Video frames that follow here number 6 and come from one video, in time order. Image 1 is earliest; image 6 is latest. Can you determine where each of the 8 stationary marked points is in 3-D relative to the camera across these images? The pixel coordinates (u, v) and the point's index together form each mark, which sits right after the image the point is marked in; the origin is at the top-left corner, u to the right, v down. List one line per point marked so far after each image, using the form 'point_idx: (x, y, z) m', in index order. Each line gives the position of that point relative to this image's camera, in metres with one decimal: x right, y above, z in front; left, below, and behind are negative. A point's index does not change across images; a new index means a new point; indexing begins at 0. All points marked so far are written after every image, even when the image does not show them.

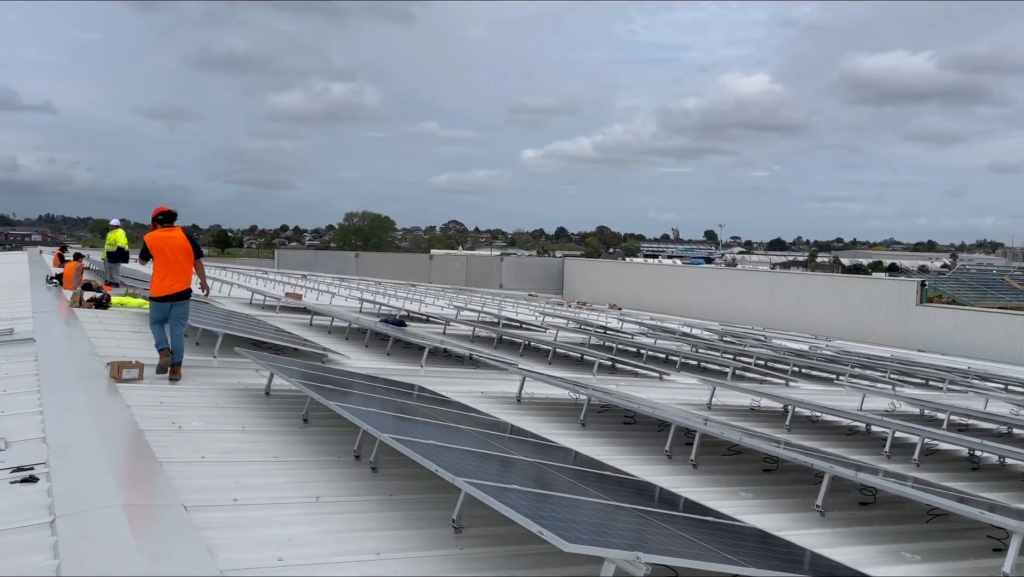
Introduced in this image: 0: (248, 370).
0: (-3.8, -1.2, +12.4) m
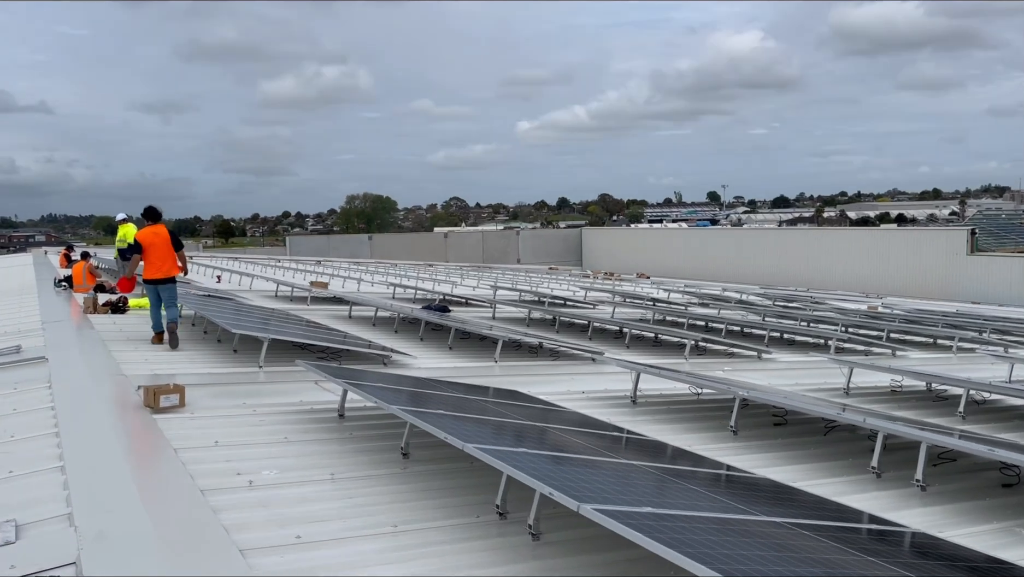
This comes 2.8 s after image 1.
0: (-2.5, -1.1, +10.4) m
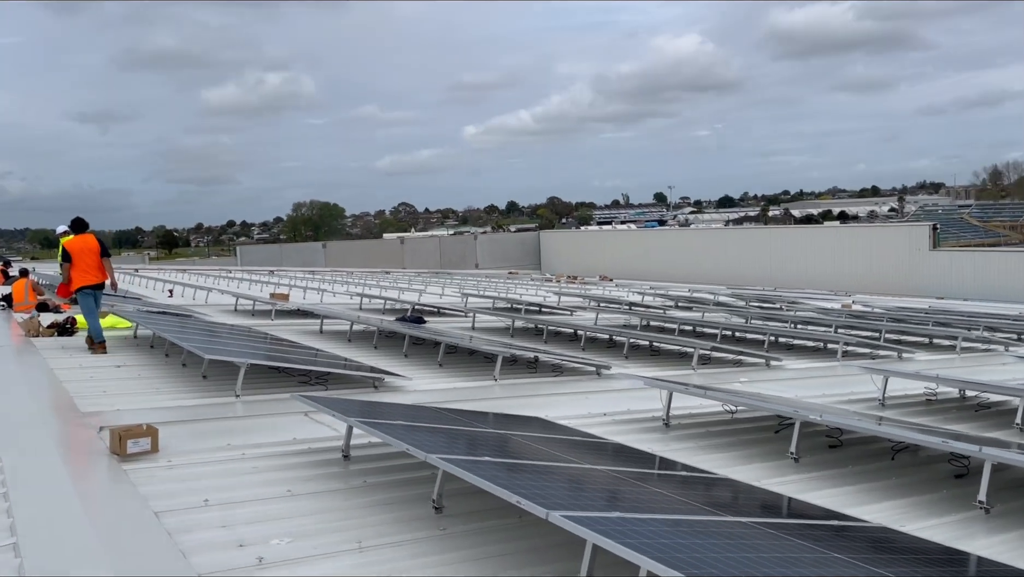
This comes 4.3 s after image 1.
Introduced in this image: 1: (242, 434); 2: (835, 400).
0: (-2.4, -1.3, +9.1) m
1: (-2.5, -1.4, +7.9) m
2: (+4.1, -1.4, +10.7) m
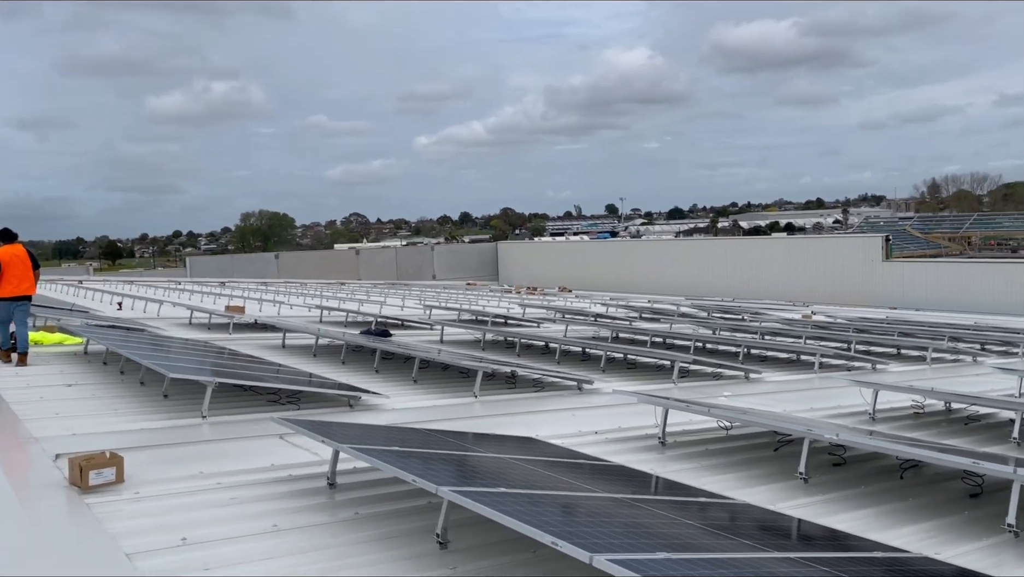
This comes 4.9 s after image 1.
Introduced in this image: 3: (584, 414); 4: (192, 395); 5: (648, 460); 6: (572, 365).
0: (-2.5, -1.4, +8.6) m
1: (-2.6, -1.5, +7.3) m
2: (+3.8, -1.6, +10.5) m
3: (+0.9, -1.5, +10.0) m
4: (-3.9, -1.3, +10.4) m
5: (+1.3, -1.6, +8.0) m
6: (+1.0, -1.3, +14.8) m
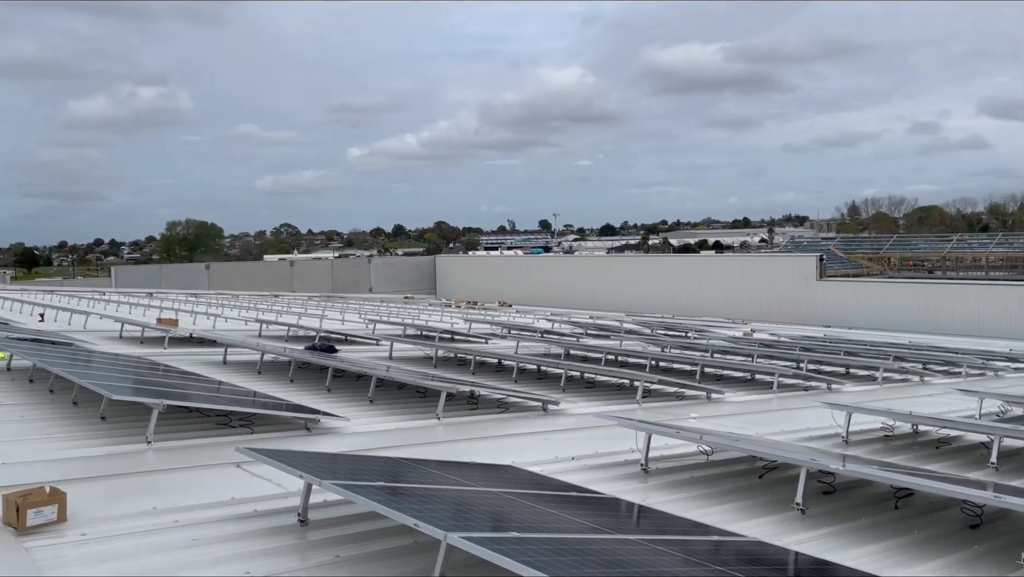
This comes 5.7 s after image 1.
0: (-2.7, -1.6, +7.9) m
1: (-2.7, -1.6, +6.6) m
2: (+3.4, -1.8, +10.3) m
3: (+0.5, -1.7, +9.6) m
4: (-4.3, -1.5, +9.6) m
5: (+1.1, -1.8, +7.6) m
6: (+0.3, -1.6, +14.3) m
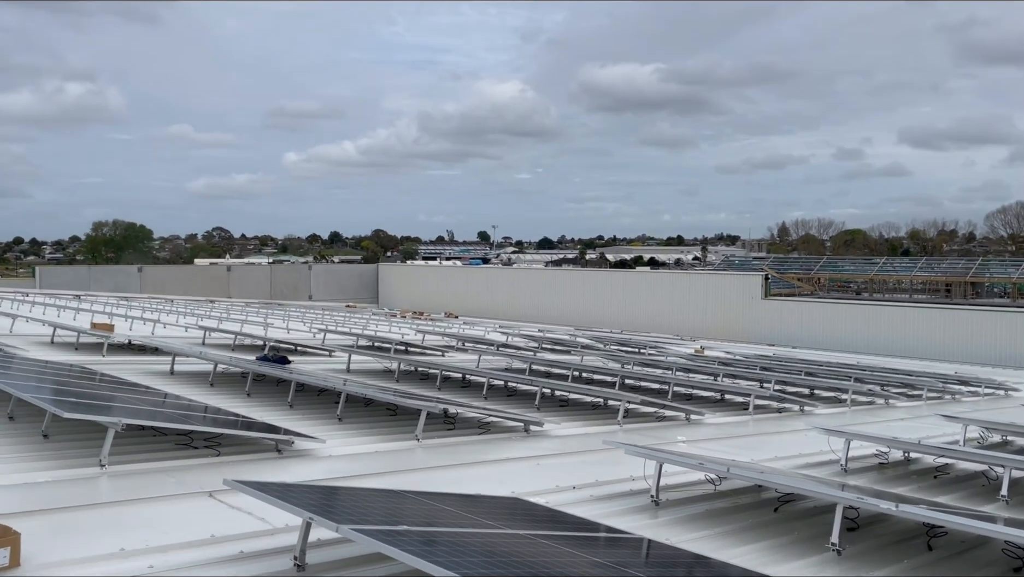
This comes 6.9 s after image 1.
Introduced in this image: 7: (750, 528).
0: (-2.7, -1.6, +7.0) m
1: (-2.6, -1.6, +5.8) m
2: (+3.3, -2.0, +9.9) m
3: (+0.4, -1.9, +9.0) m
4: (-4.4, -1.5, +8.6) m
5: (+1.1, -1.9, +7.0) m
6: (-0.2, -1.8, +13.7) m
7: (+1.9, -2.0, +6.9) m
